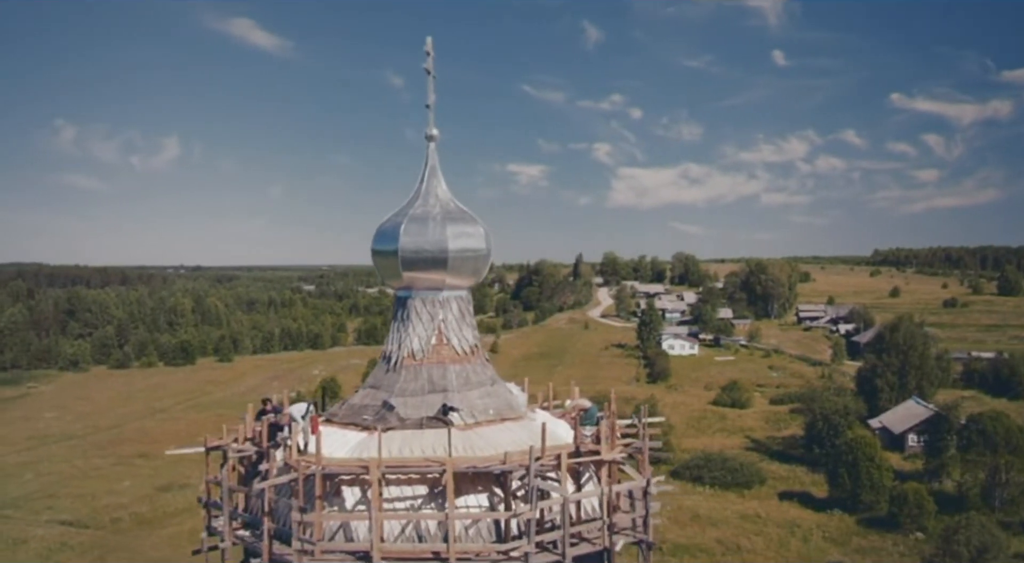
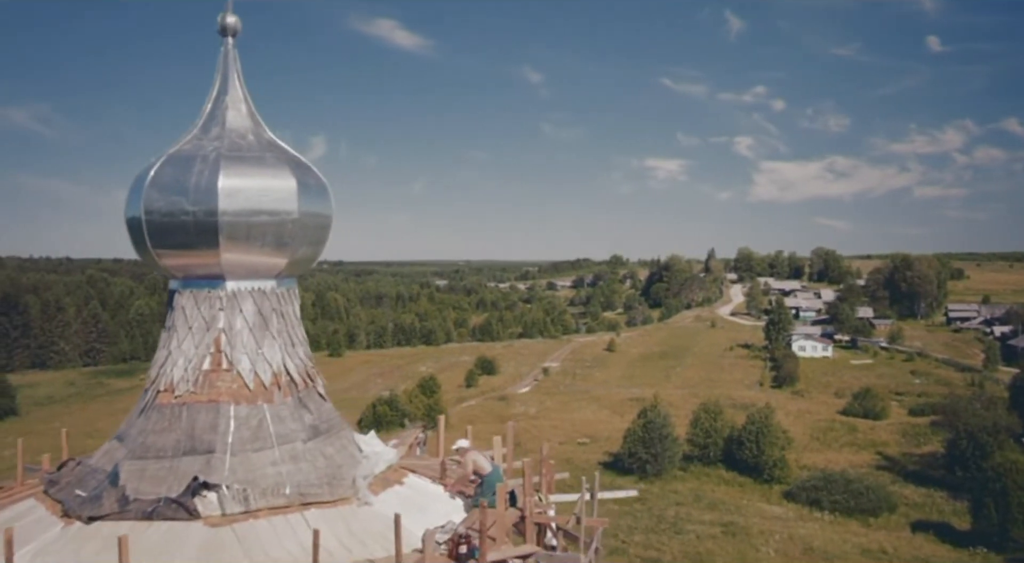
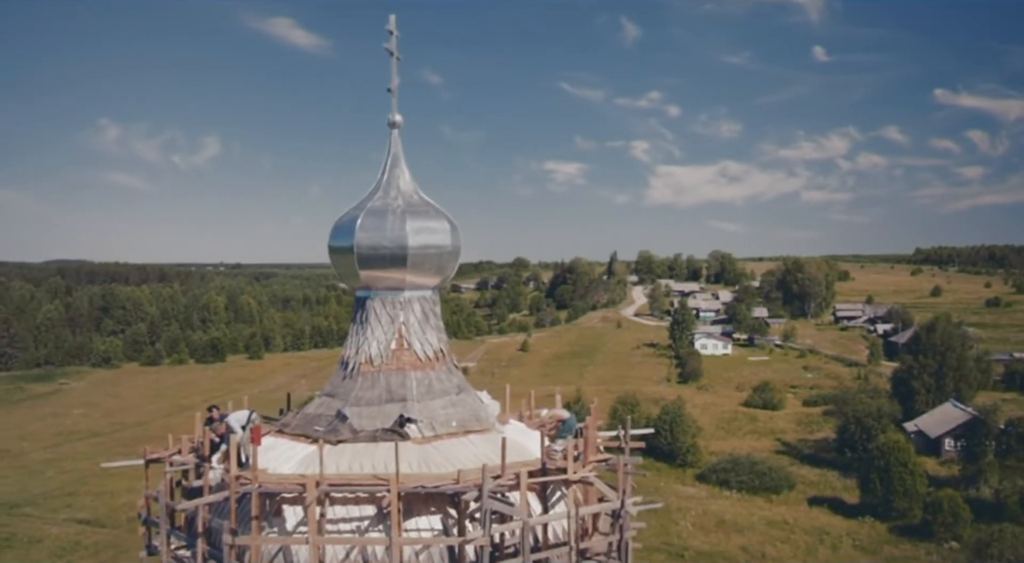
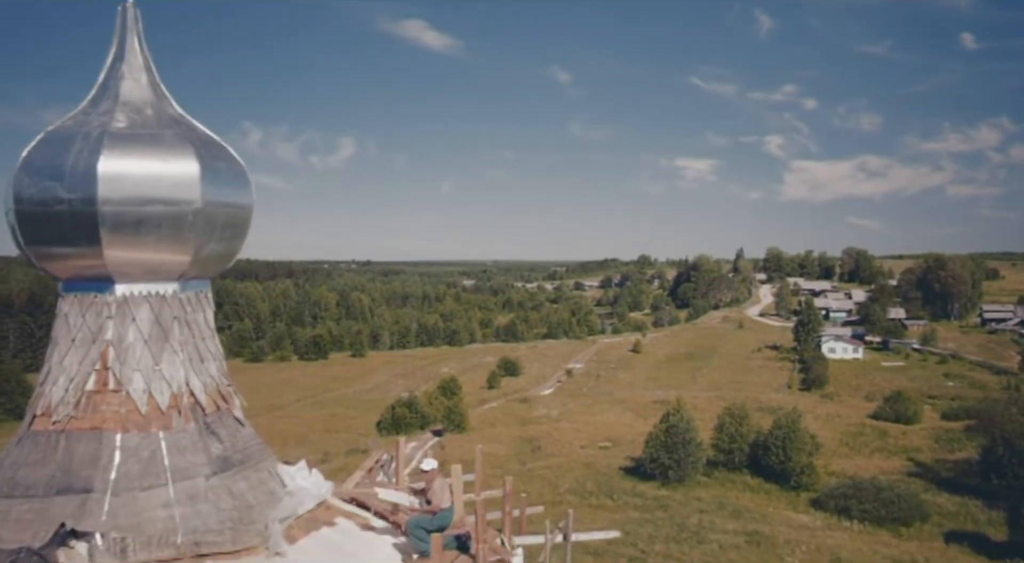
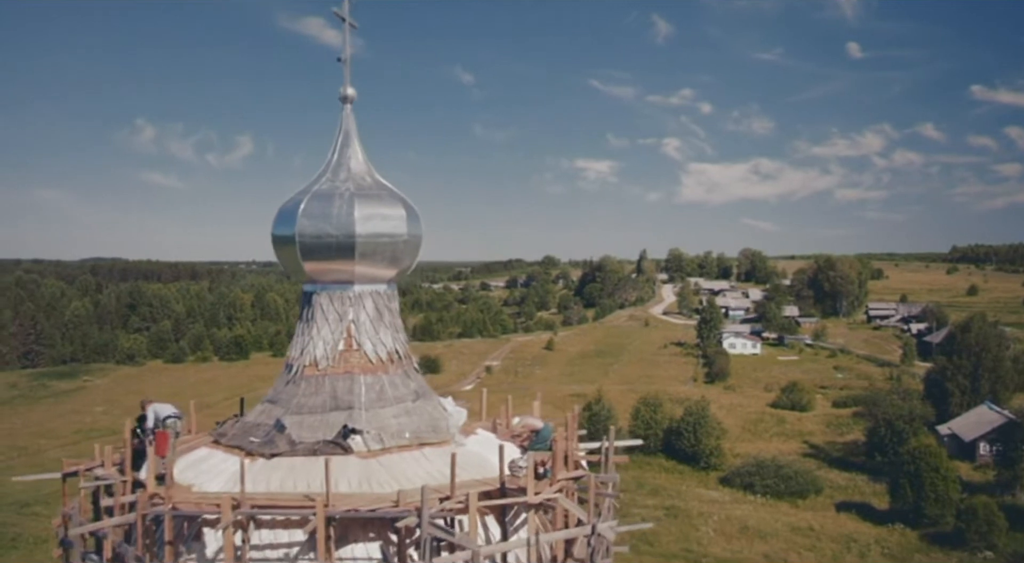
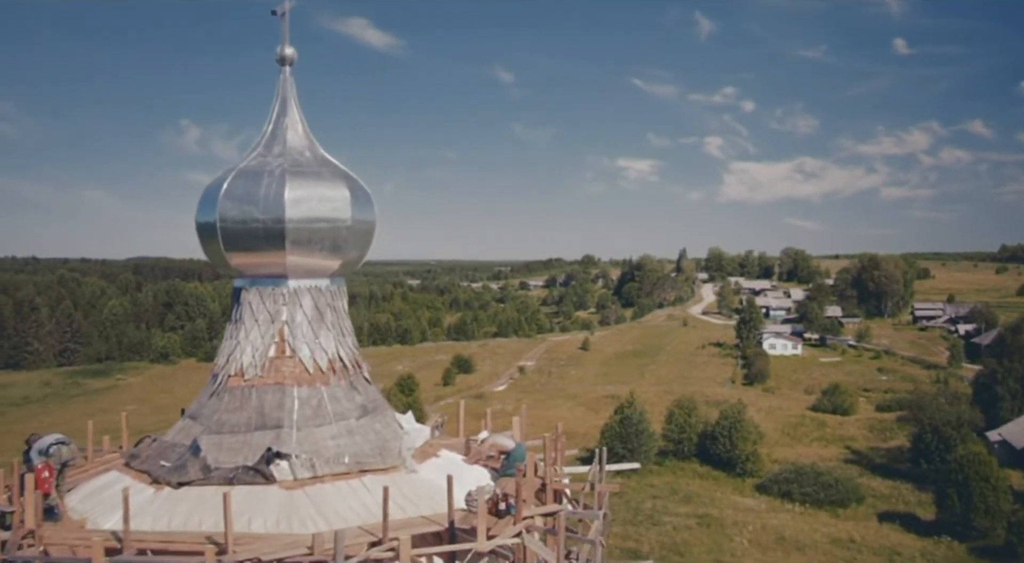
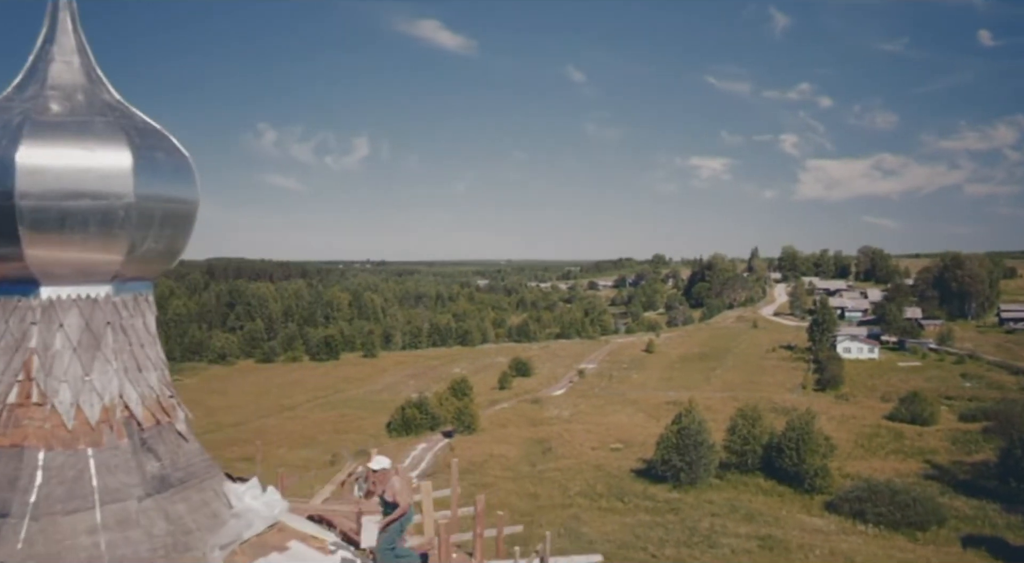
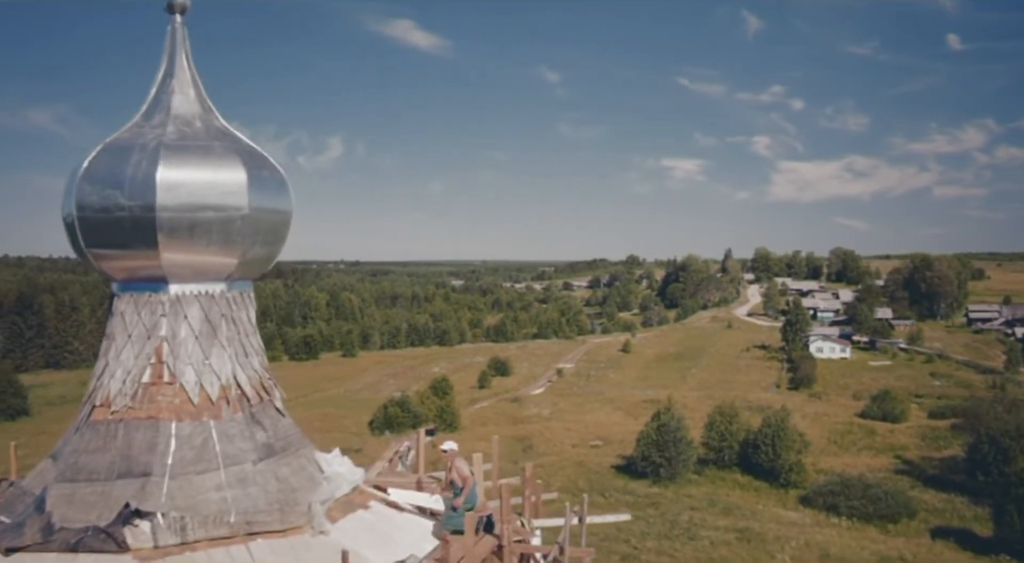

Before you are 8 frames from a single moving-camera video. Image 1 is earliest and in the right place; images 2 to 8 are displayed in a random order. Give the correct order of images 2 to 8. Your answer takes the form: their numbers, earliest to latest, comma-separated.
3, 5, 6, 2, 8, 4, 7
